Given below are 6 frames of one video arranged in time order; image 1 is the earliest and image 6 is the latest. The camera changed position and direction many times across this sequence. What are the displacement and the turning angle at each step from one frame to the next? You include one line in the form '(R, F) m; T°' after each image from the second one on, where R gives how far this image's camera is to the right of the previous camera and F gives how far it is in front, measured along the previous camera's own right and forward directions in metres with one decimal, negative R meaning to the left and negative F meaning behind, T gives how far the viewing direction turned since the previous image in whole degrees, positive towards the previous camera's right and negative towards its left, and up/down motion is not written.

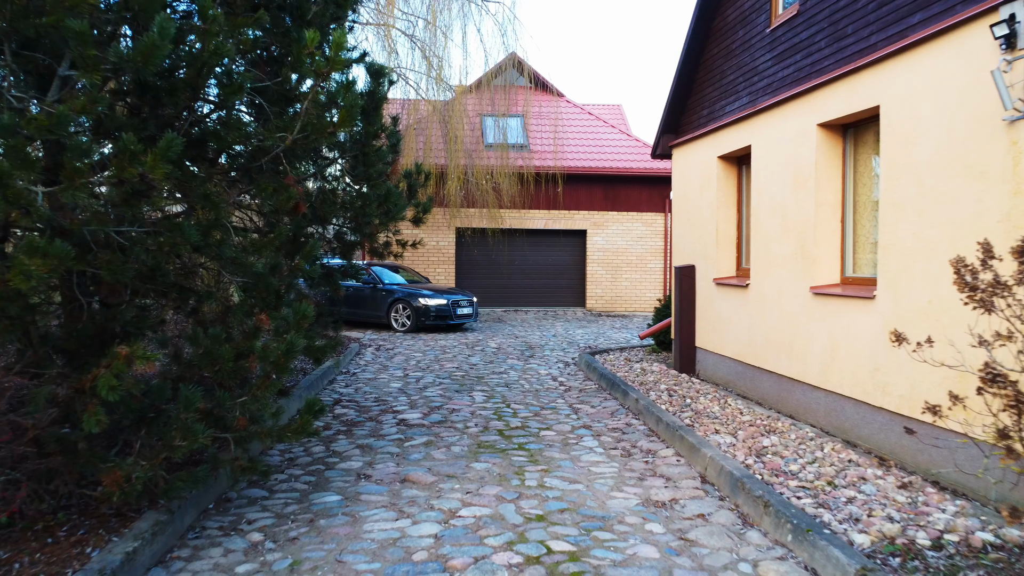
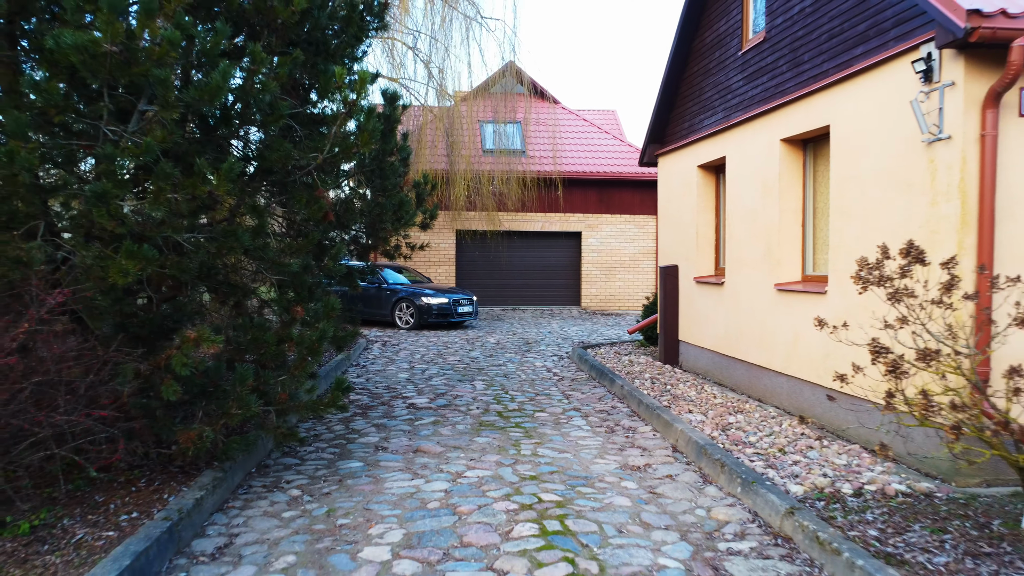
(0.0, -0.8) m; 0°
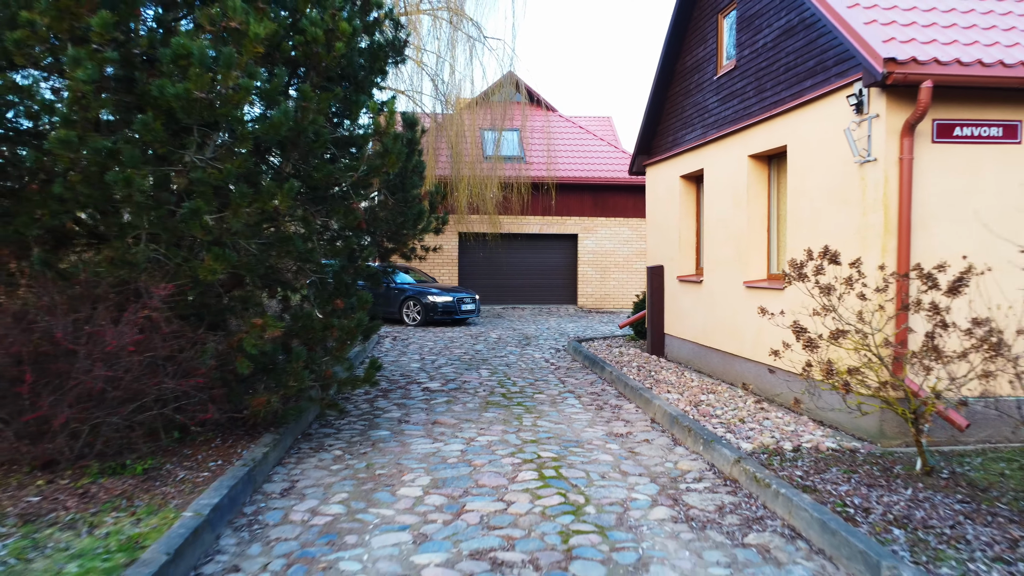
(0.0, -1.0) m; 0°
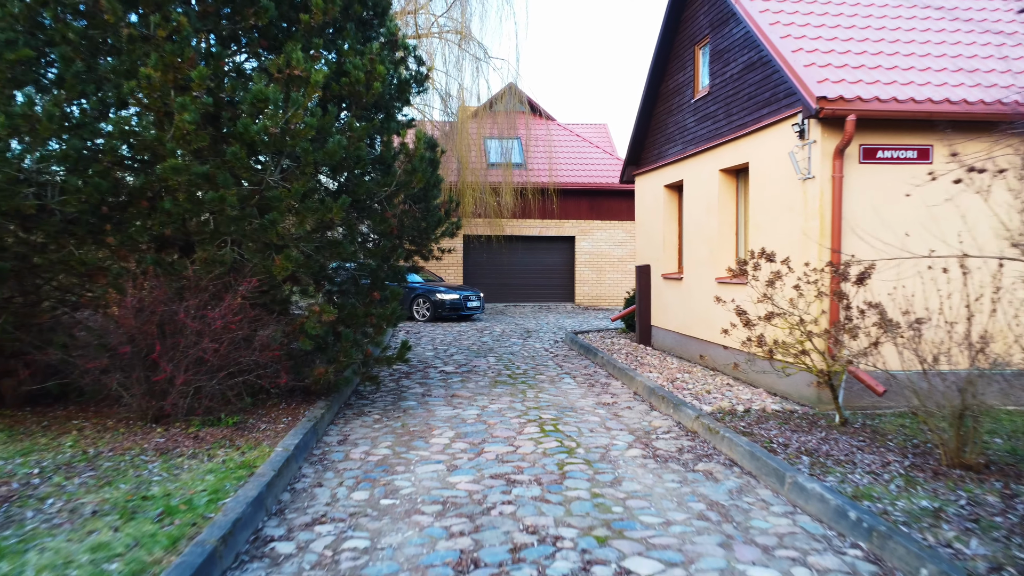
(0.0, -1.3) m; 0°
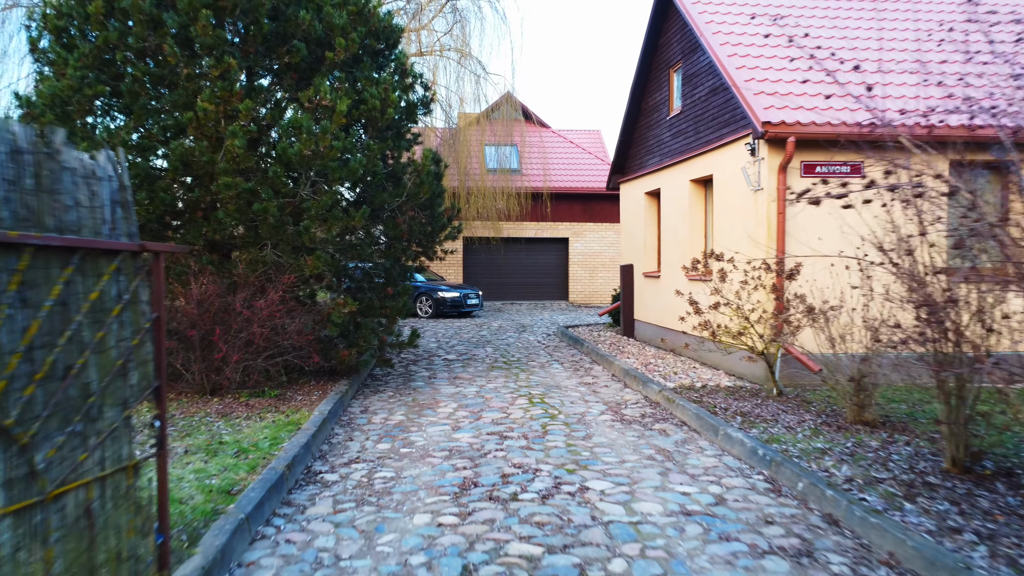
(0.0, -1.2) m; 0°
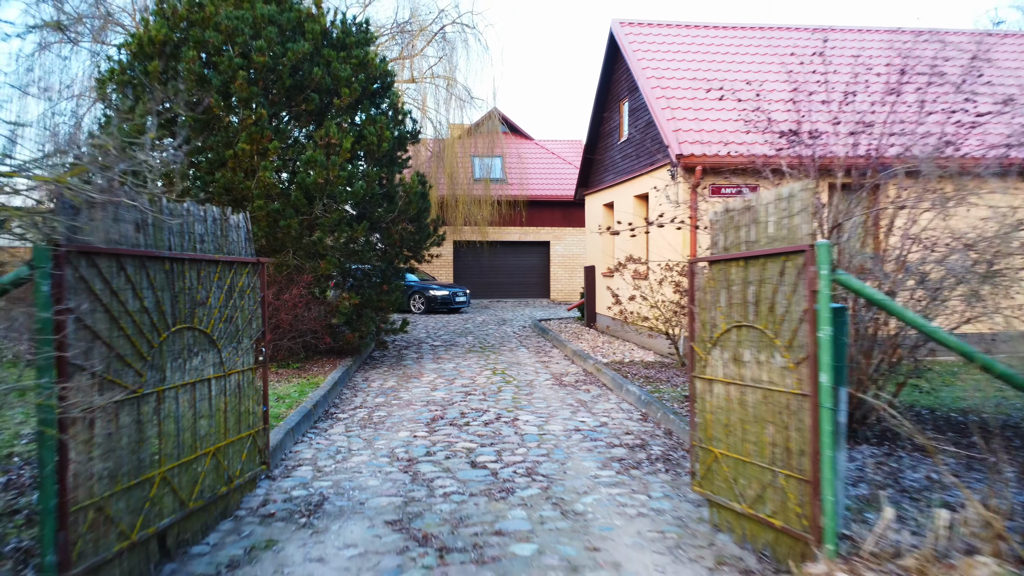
(+0.3, -2.2) m; 0°
